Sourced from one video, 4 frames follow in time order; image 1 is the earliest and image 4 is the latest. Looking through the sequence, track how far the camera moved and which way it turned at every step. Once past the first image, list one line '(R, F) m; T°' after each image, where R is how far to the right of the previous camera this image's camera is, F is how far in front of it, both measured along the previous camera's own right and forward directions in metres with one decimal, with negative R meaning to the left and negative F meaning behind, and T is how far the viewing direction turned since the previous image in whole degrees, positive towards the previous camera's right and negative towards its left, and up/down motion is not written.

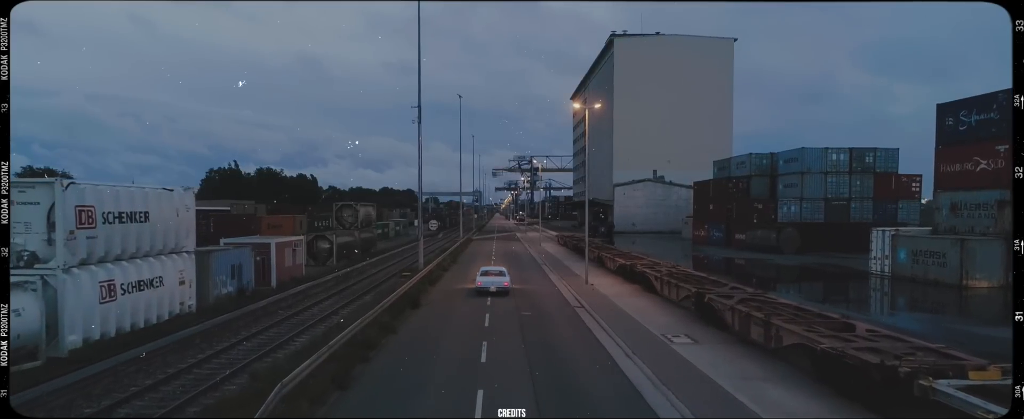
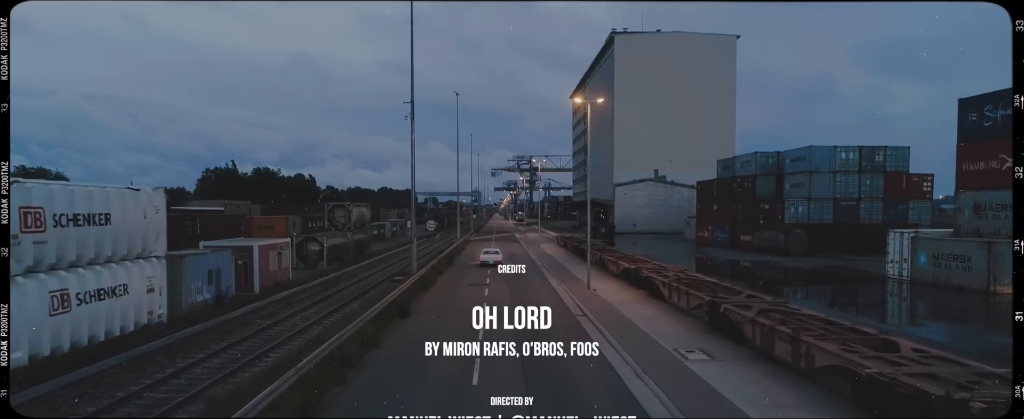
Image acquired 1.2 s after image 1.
(+0.1, +1.4) m; 0°
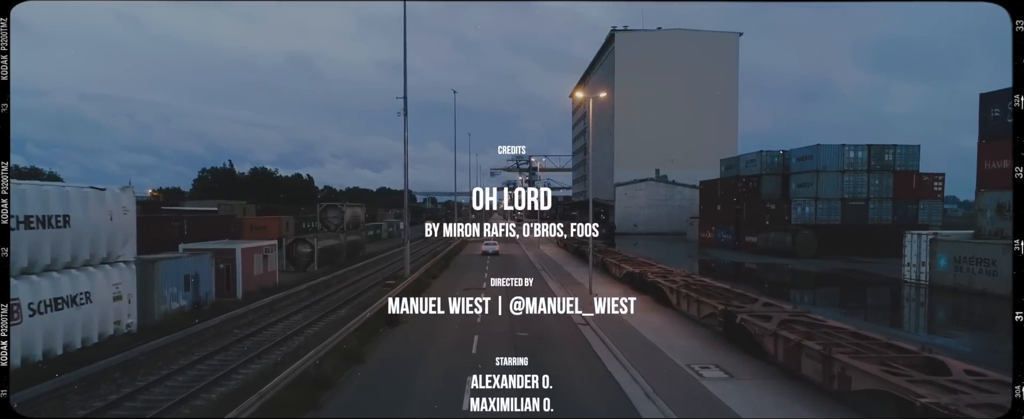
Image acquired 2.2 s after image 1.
(+0.1, +1.2) m; 0°
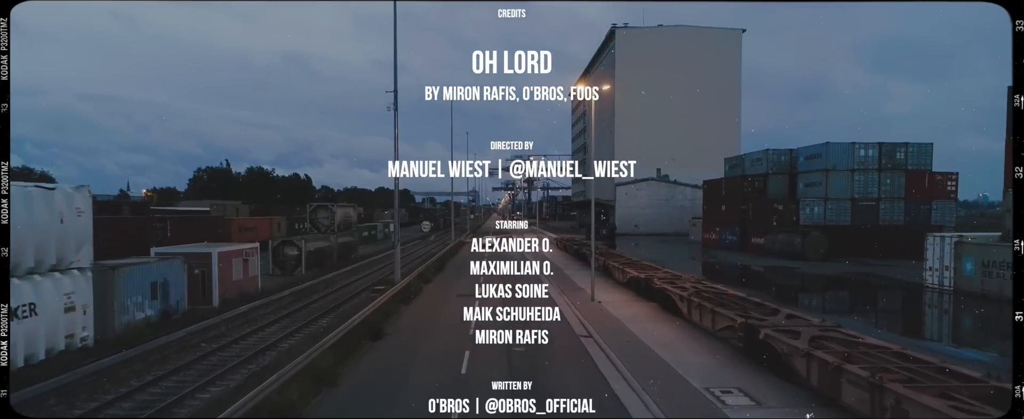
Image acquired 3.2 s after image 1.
(+0.1, +1.4) m; 0°
